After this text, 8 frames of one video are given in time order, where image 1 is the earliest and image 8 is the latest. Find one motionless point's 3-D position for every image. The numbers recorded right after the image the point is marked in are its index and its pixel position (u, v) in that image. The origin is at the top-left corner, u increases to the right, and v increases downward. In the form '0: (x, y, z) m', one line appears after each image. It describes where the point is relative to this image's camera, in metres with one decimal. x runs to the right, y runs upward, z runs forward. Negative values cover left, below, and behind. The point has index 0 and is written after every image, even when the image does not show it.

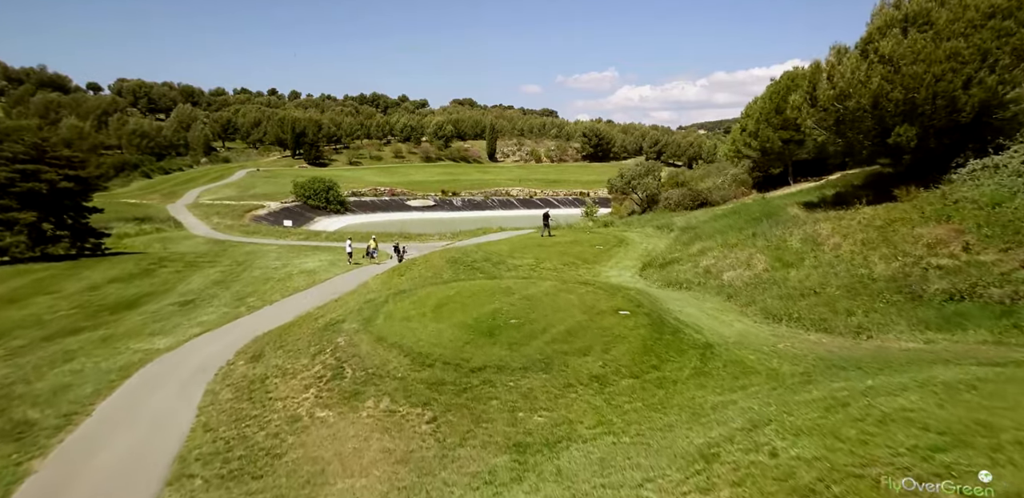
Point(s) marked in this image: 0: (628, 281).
0: (+3.4, -1.0, +16.2) m
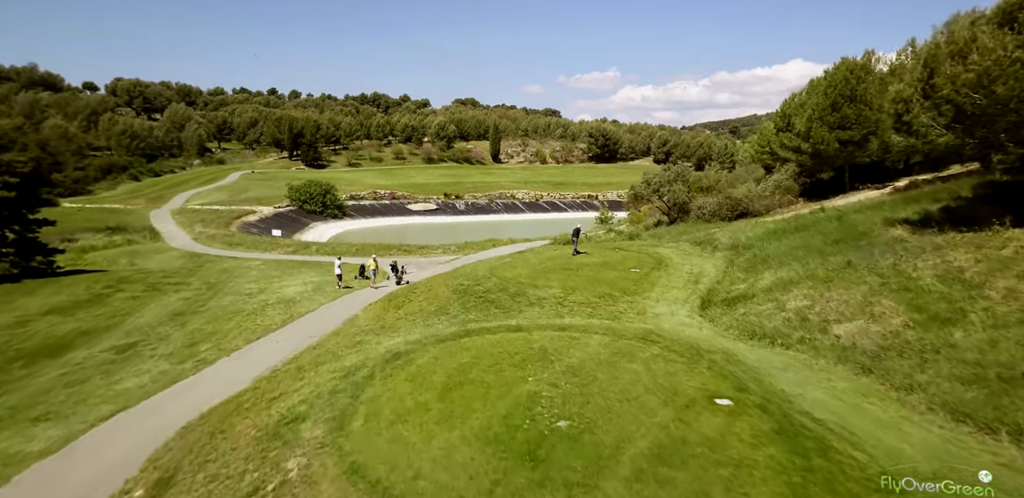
0: (+4.1, -1.8, +12.5) m
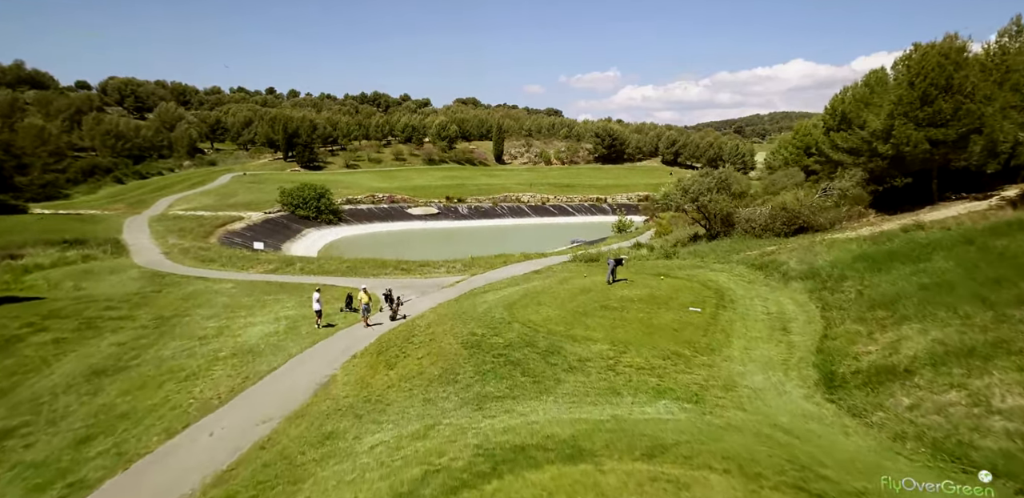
0: (+4.7, -2.7, +8.2) m
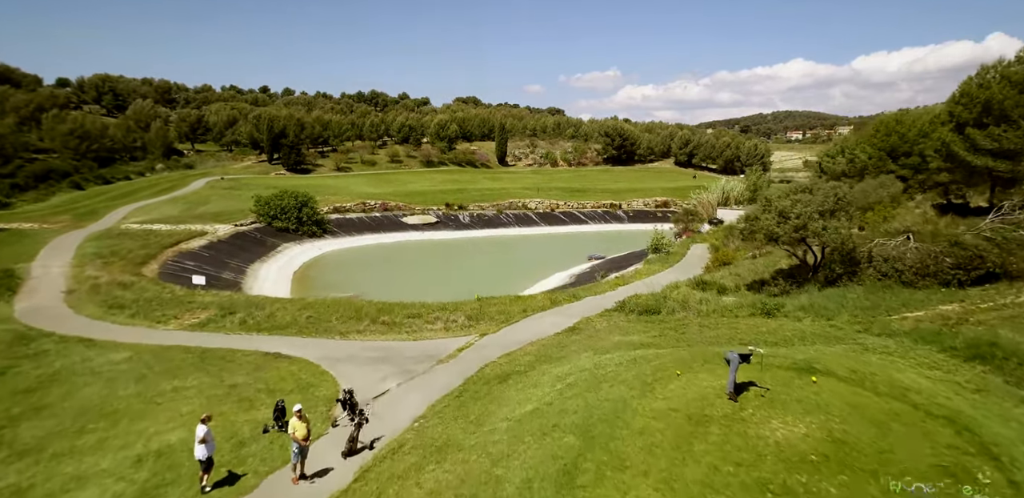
0: (+5.6, -4.4, 0.0) m
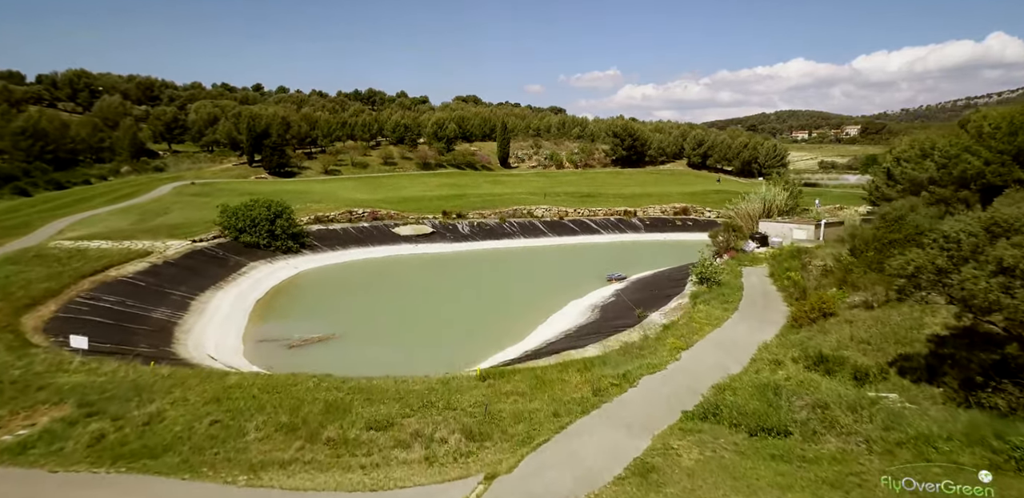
0: (+6.2, -6.0, -8.2) m
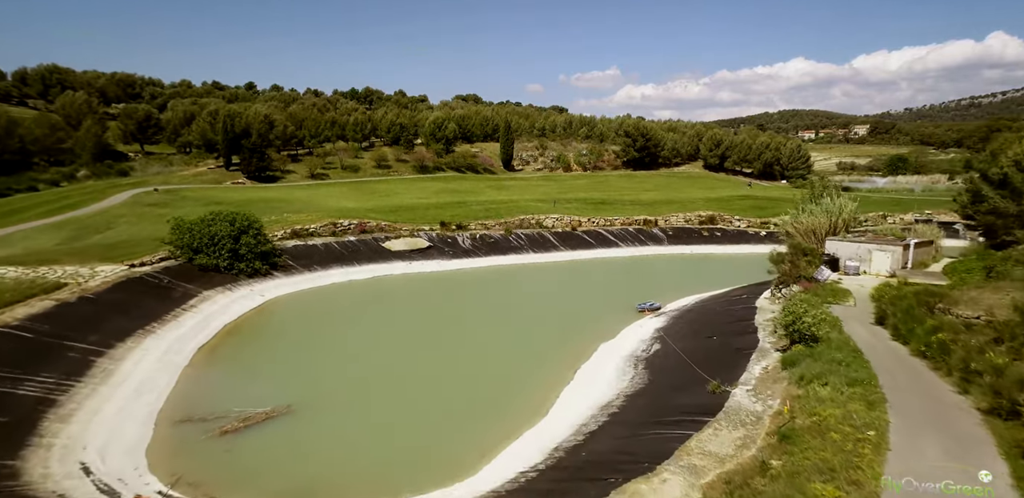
0: (+7.0, -7.8, -17.0) m
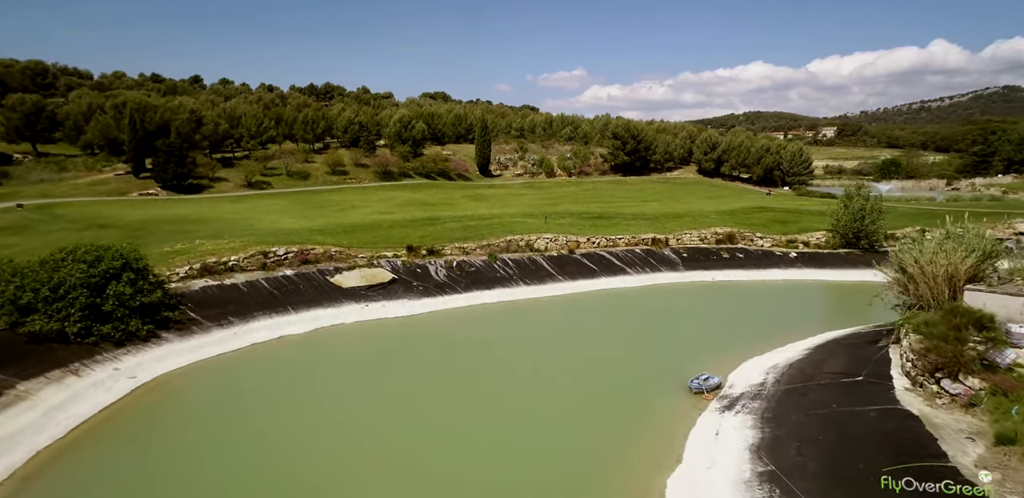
0: (+10.4, -10.6, -30.1) m
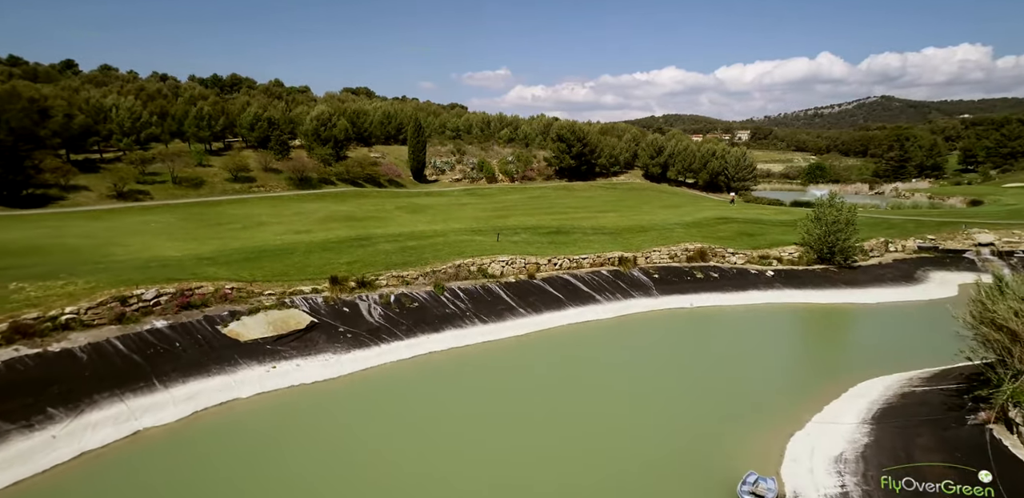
0: (+17.8, -13.0, -38.3) m
